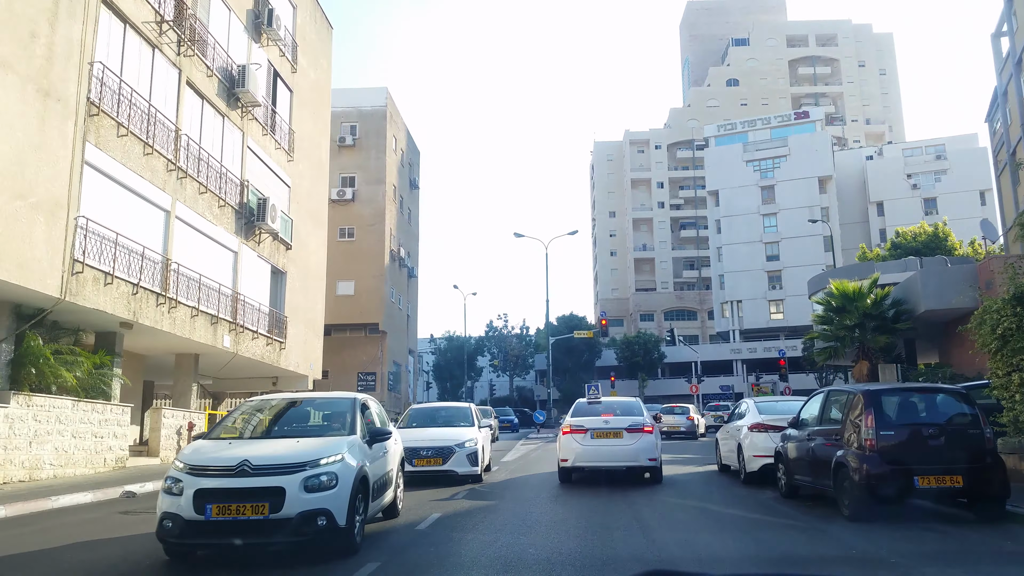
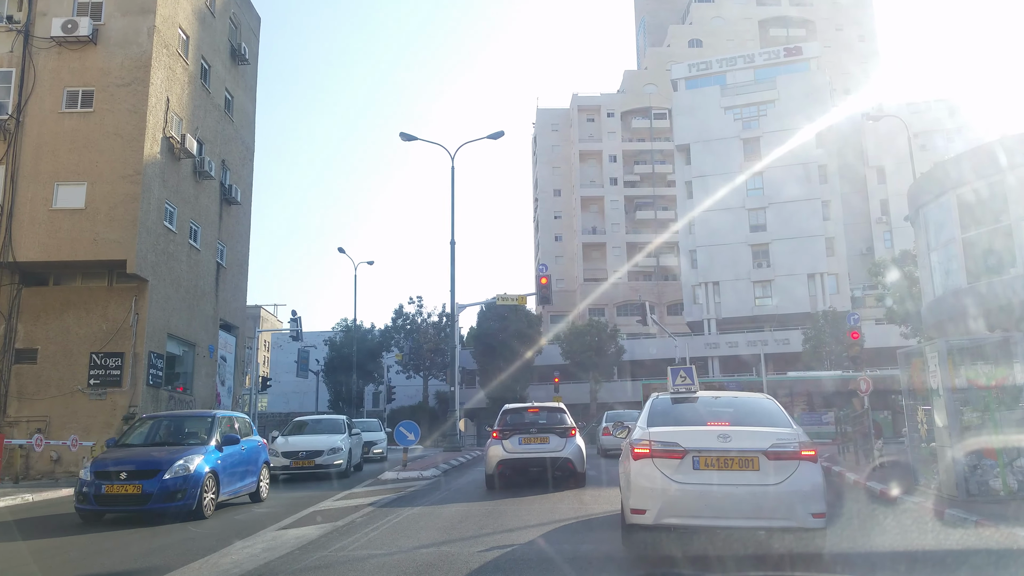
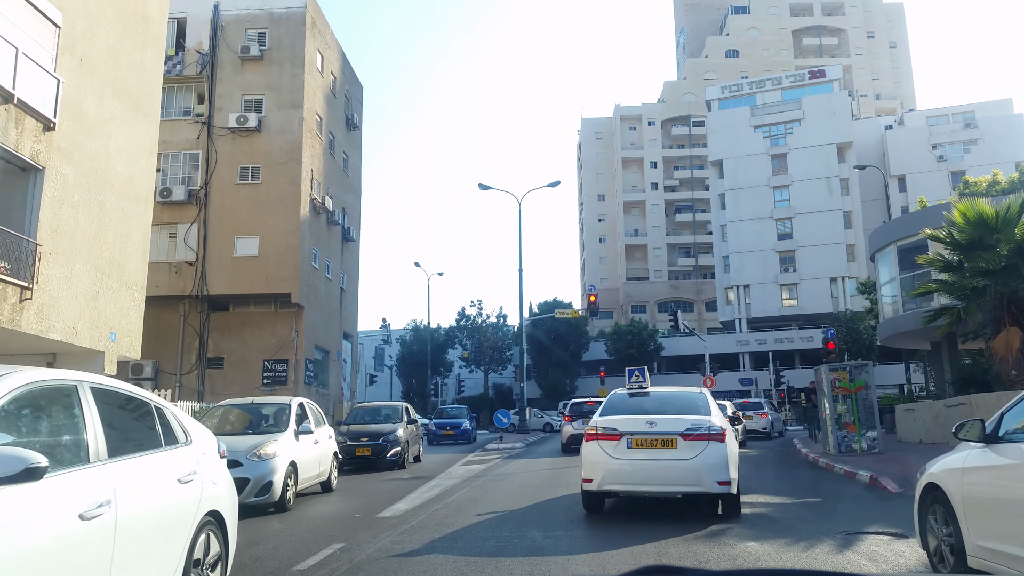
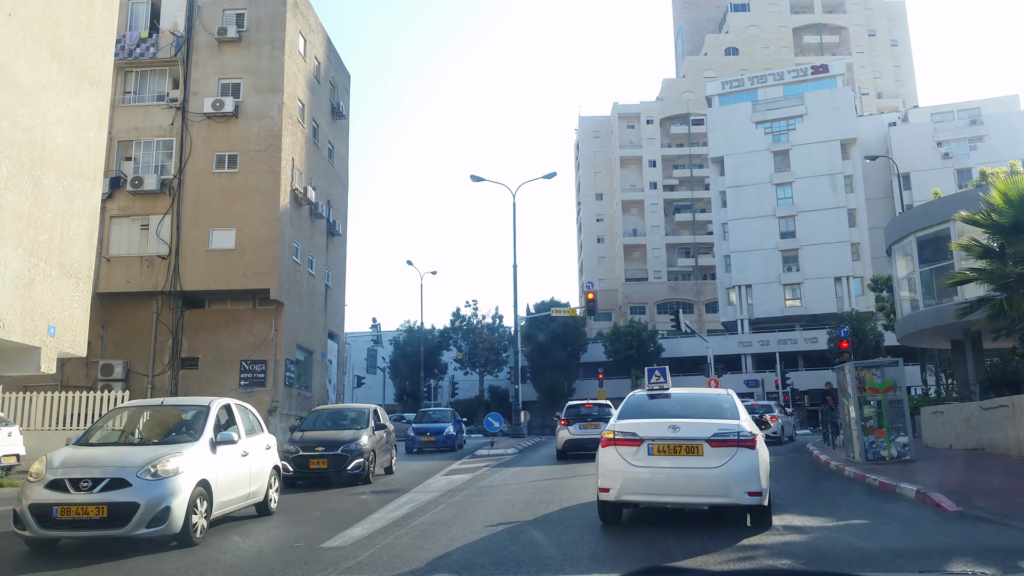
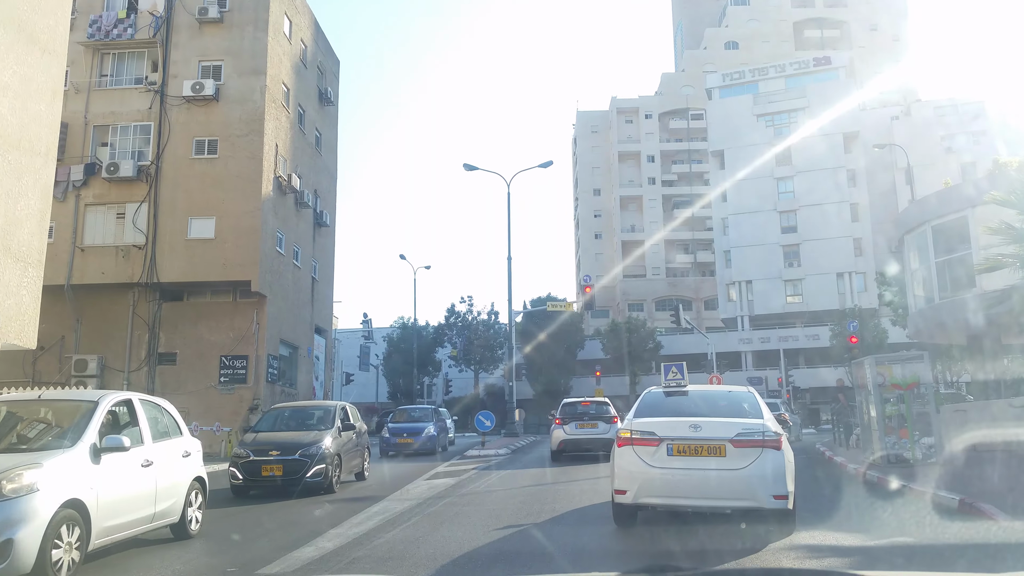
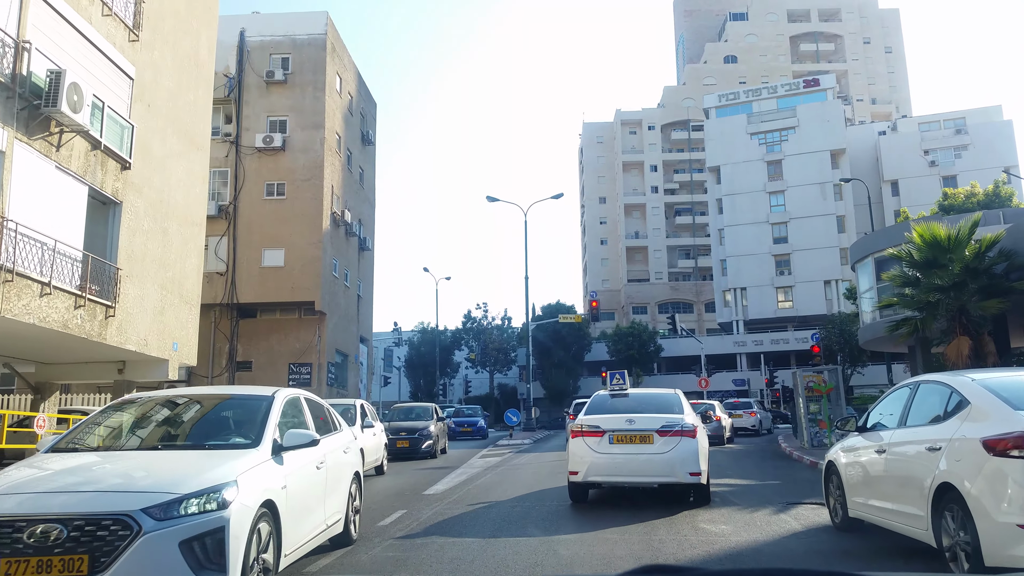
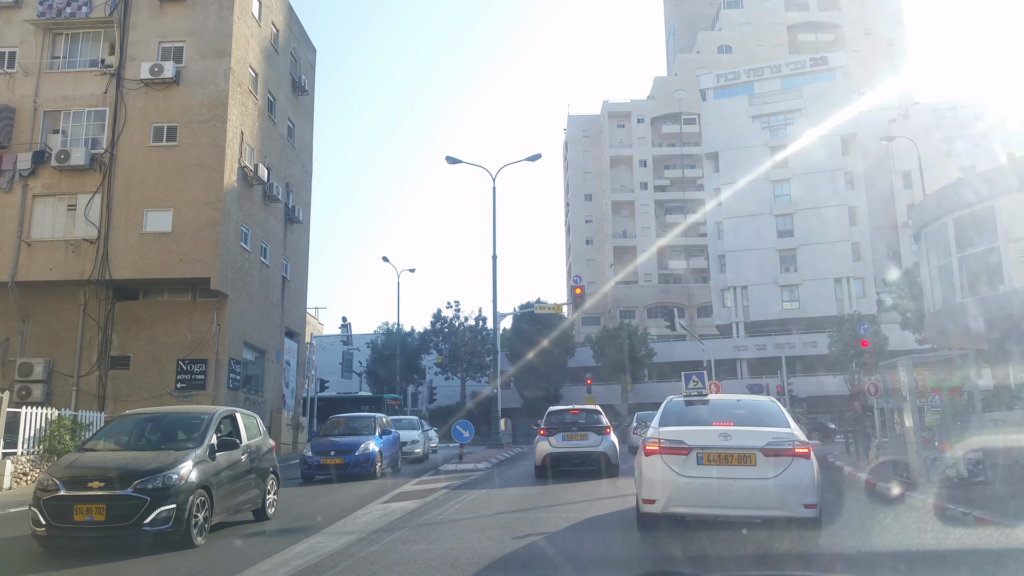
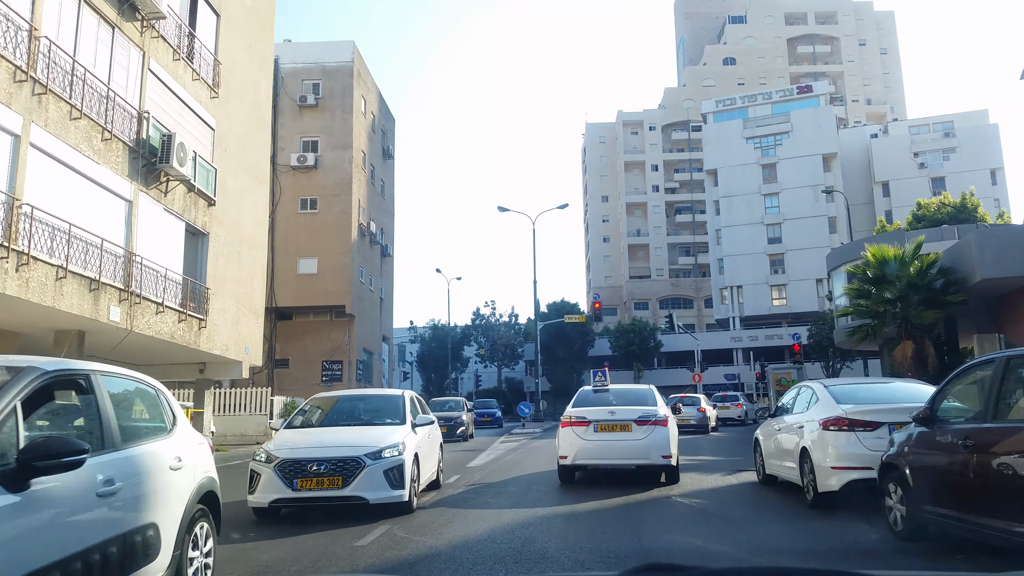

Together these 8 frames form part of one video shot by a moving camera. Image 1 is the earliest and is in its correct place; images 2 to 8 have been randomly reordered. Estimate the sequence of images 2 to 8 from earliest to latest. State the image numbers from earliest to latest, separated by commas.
8, 6, 3, 4, 5, 7, 2
